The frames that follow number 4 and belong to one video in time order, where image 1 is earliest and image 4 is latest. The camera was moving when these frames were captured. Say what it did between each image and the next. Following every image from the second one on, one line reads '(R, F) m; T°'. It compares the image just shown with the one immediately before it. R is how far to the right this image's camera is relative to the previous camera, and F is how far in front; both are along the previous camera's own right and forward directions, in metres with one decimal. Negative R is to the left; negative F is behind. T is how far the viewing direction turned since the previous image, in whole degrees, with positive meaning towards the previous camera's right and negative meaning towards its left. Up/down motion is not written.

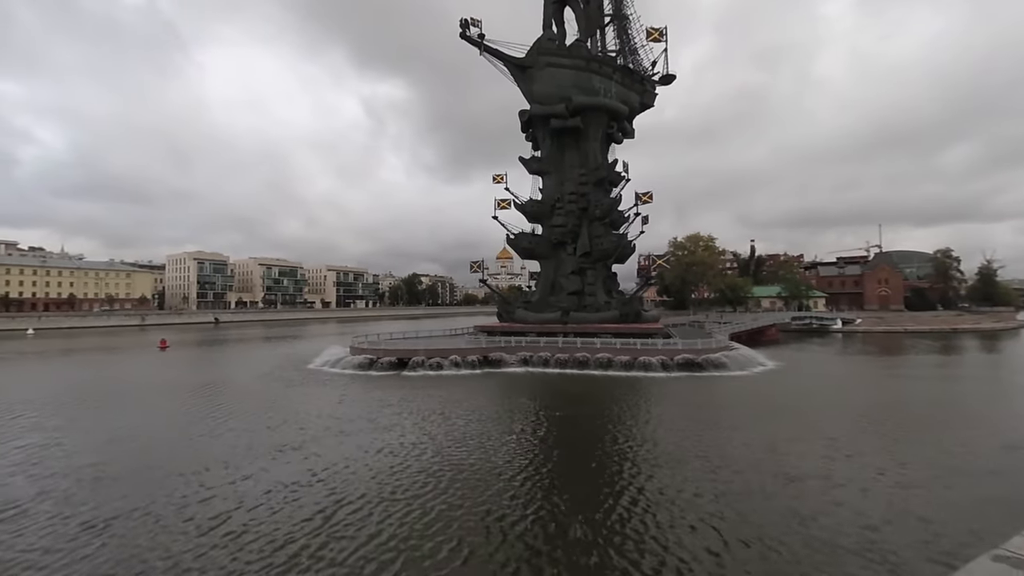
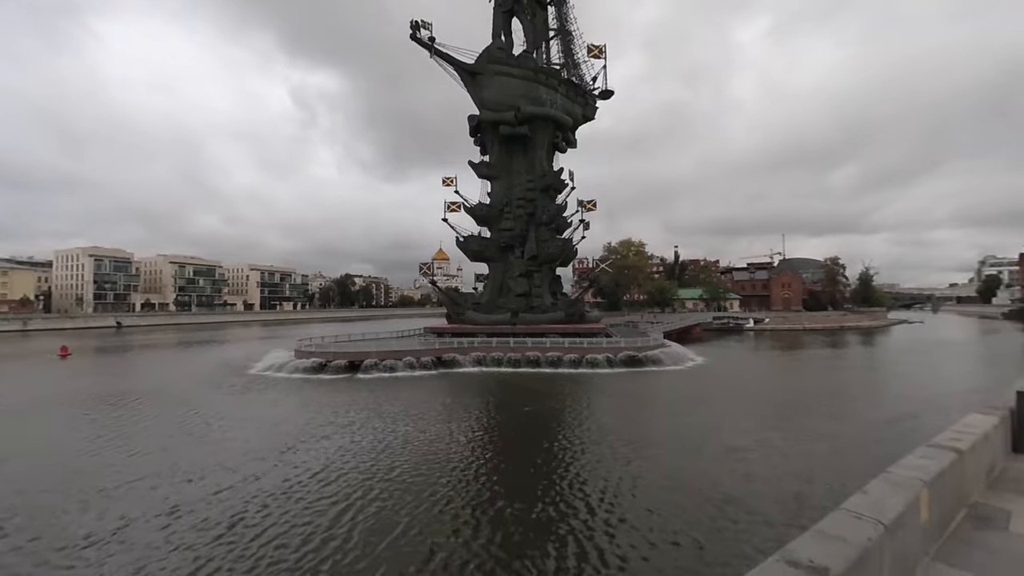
(-1.2, -0.4) m; +9°
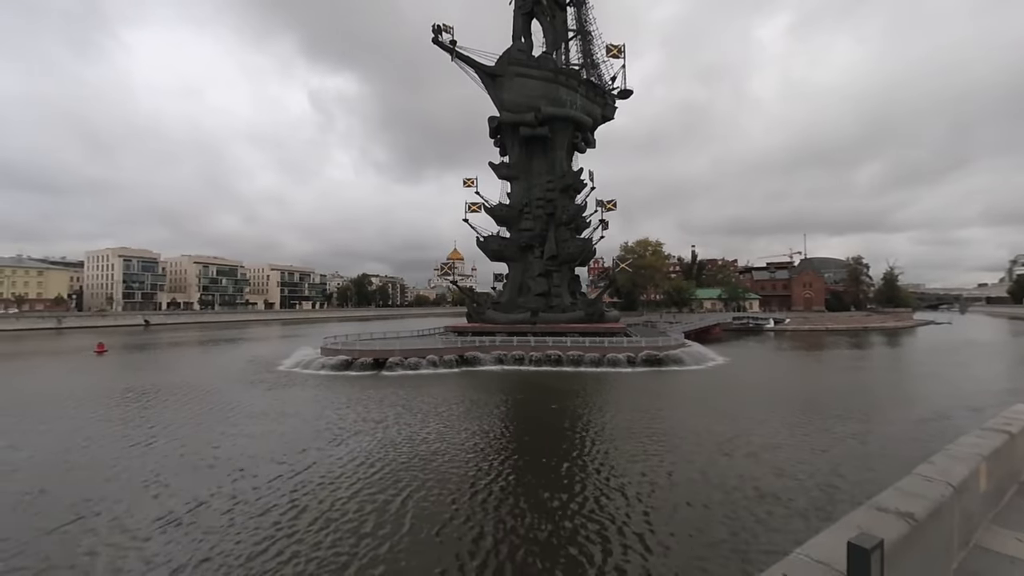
(-0.1, -0.2) m; -2°
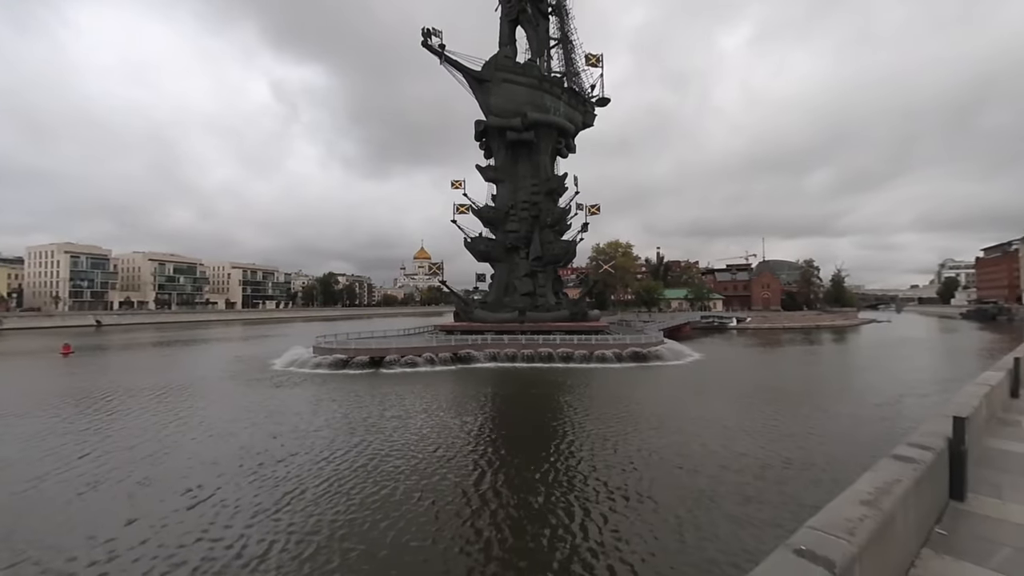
(-1.2, -0.6) m; +5°
